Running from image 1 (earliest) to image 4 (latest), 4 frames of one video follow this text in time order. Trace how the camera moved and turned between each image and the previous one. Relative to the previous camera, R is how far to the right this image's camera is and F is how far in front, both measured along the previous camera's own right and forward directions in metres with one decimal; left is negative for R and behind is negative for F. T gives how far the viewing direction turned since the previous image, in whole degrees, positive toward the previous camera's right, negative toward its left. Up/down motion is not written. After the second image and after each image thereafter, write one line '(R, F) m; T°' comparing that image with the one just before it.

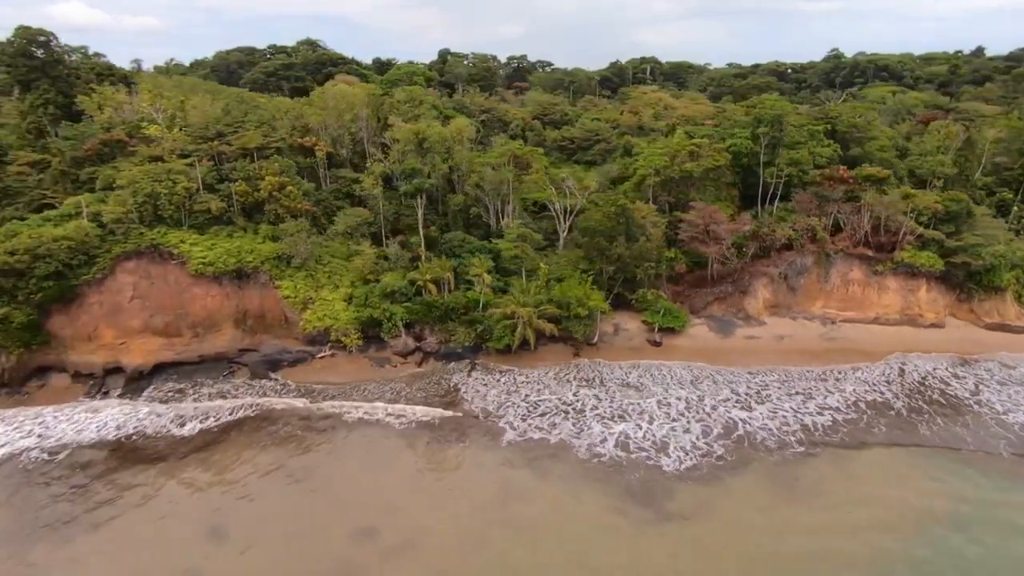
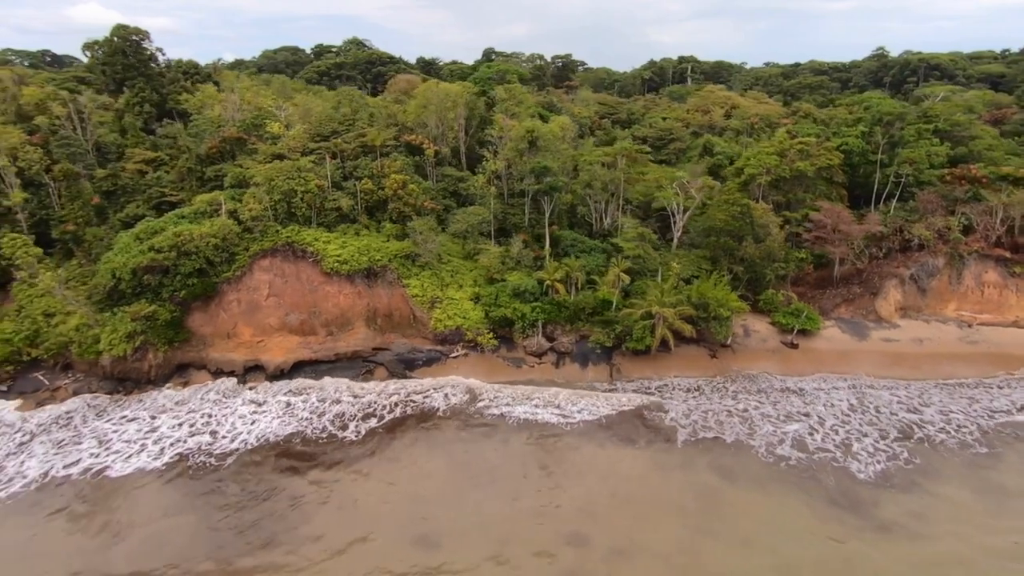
(-4.9, +0.2) m; -1°
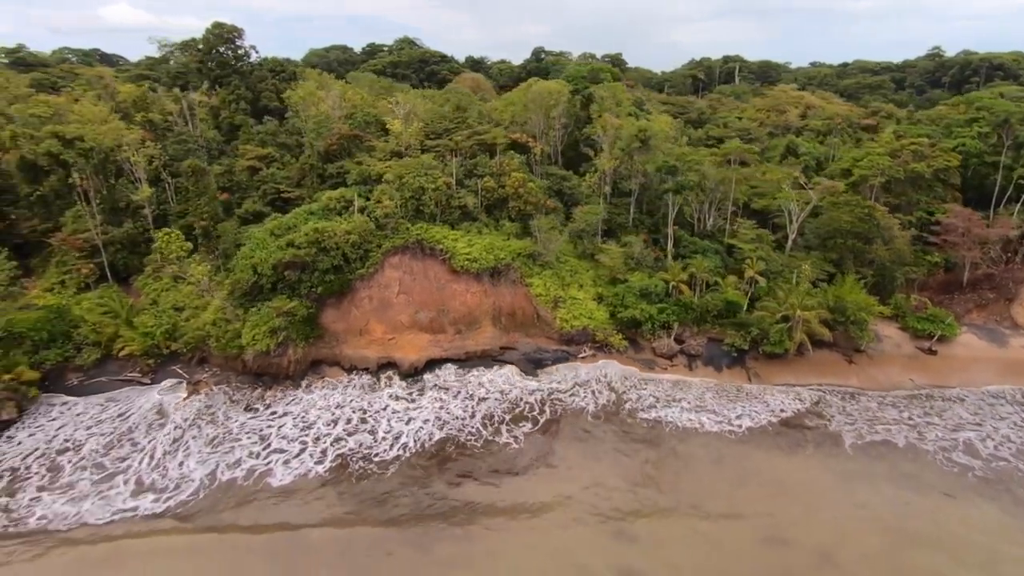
(-4.4, +0.2) m; -2°
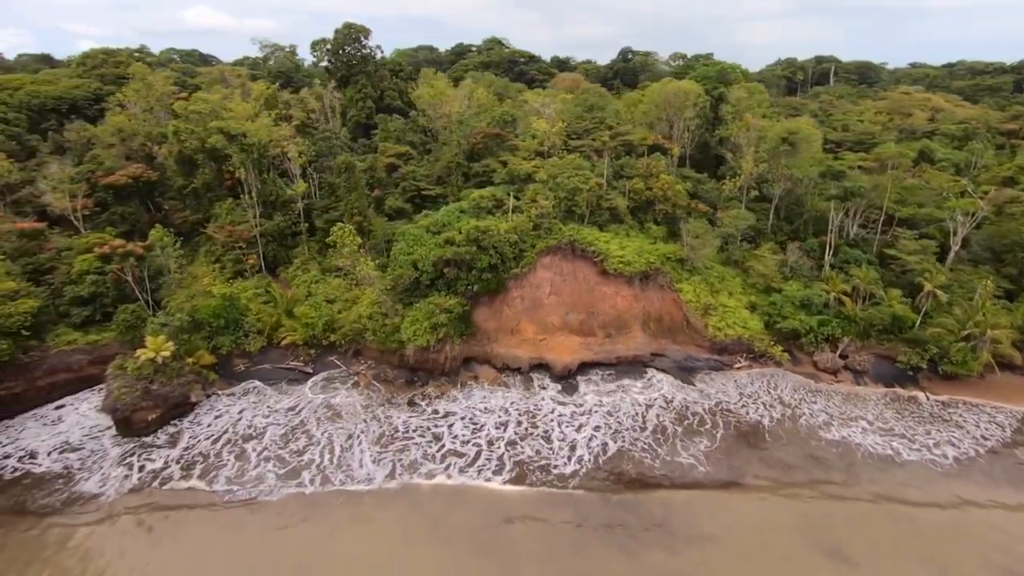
(-3.8, +0.2) m; -5°
